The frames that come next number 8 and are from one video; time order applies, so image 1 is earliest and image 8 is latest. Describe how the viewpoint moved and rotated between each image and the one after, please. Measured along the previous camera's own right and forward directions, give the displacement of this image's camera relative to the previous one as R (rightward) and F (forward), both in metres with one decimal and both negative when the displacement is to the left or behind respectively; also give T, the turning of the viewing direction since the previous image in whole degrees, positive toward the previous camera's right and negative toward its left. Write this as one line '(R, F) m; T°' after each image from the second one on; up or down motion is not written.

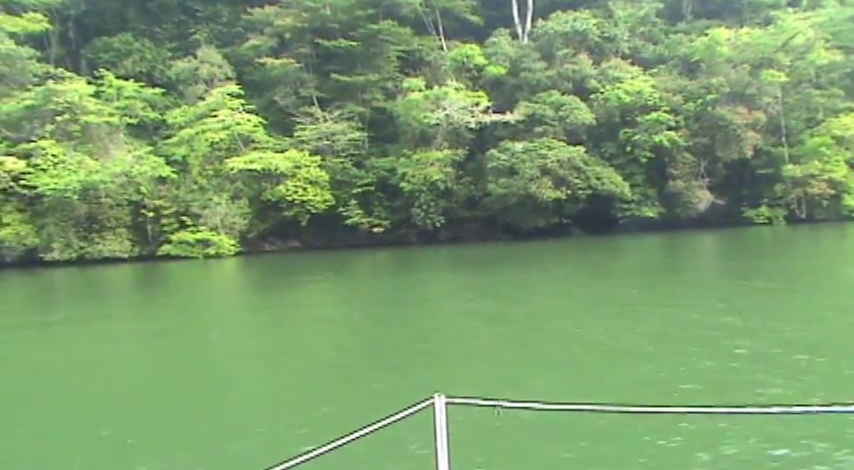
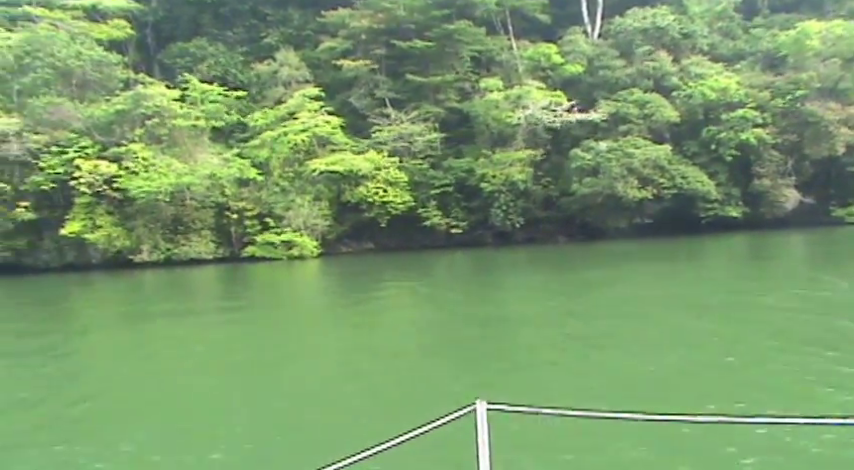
(-0.7, +0.1) m; -4°
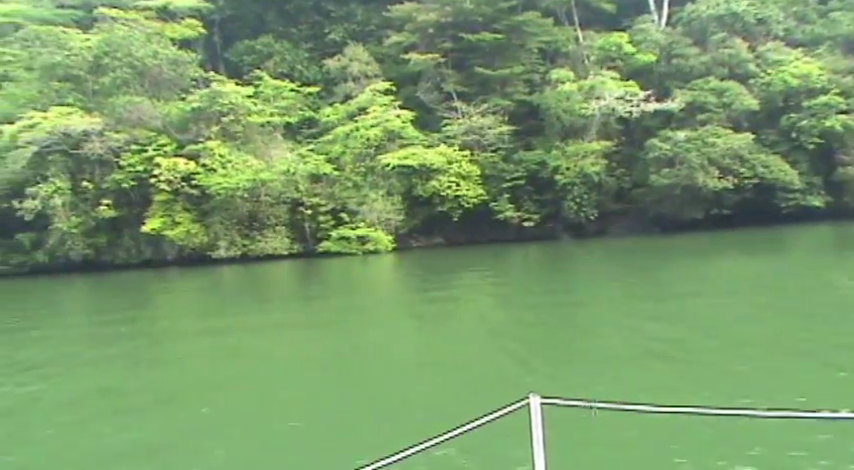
(-0.5, +0.1) m; -3°
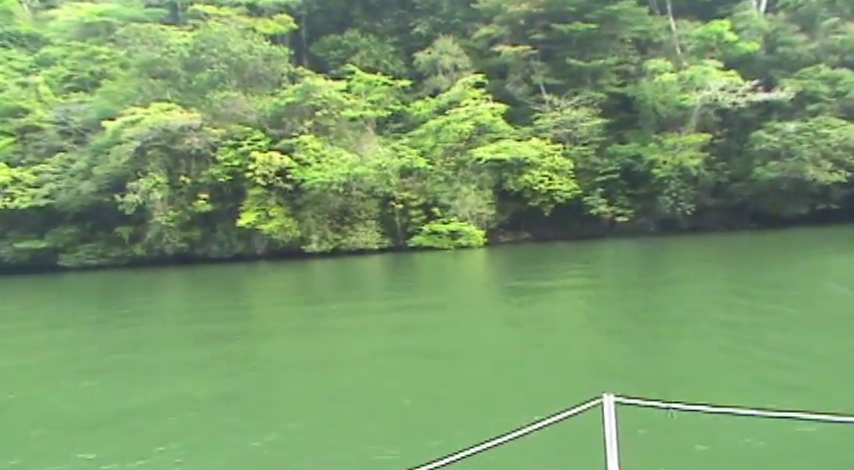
(-0.5, +0.3) m; -5°
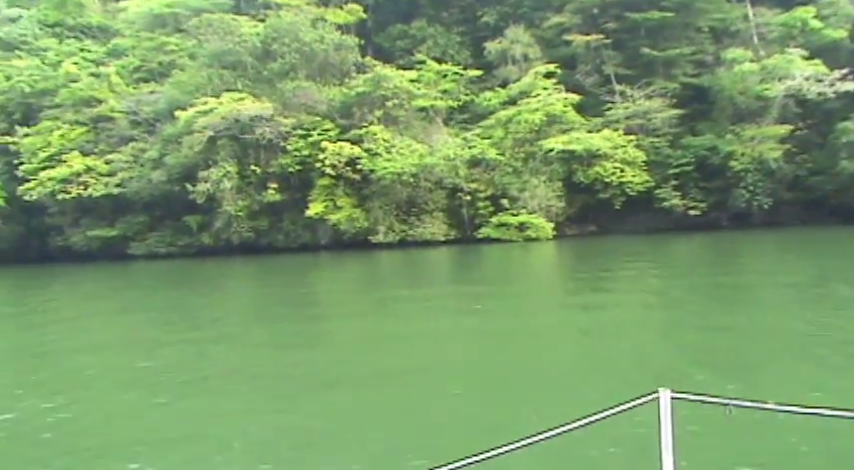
(-0.3, +0.3) m; -4°
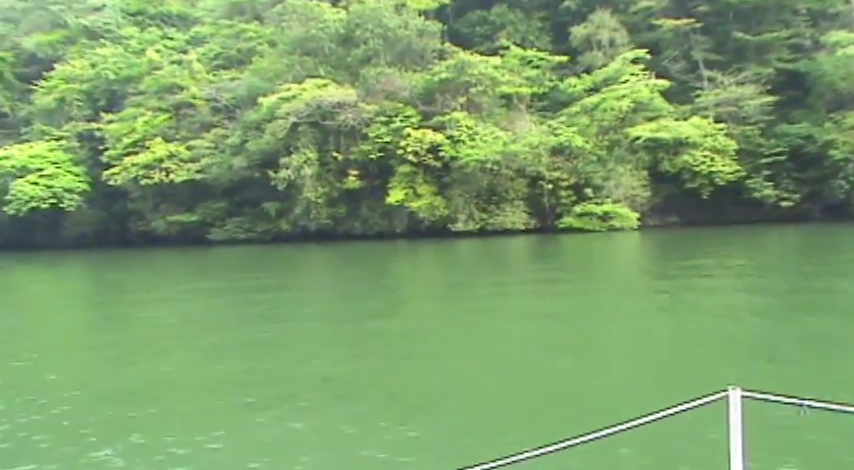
(-0.3, +0.4) m; -4°
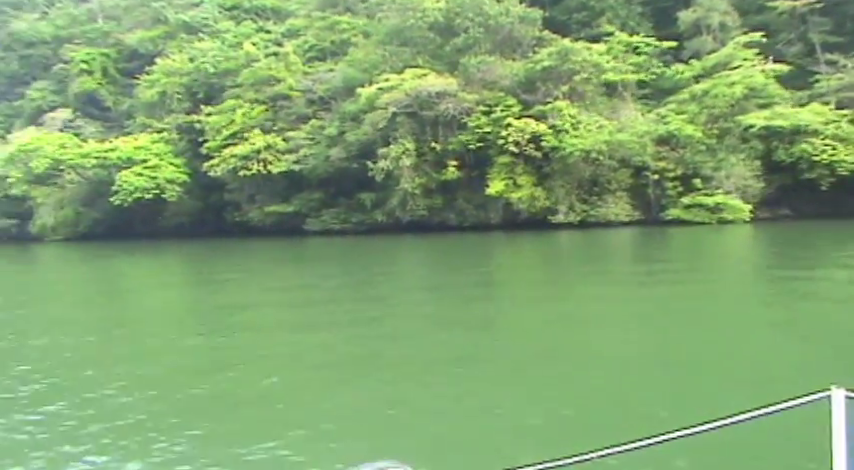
(-0.4, +0.5) m; -5°
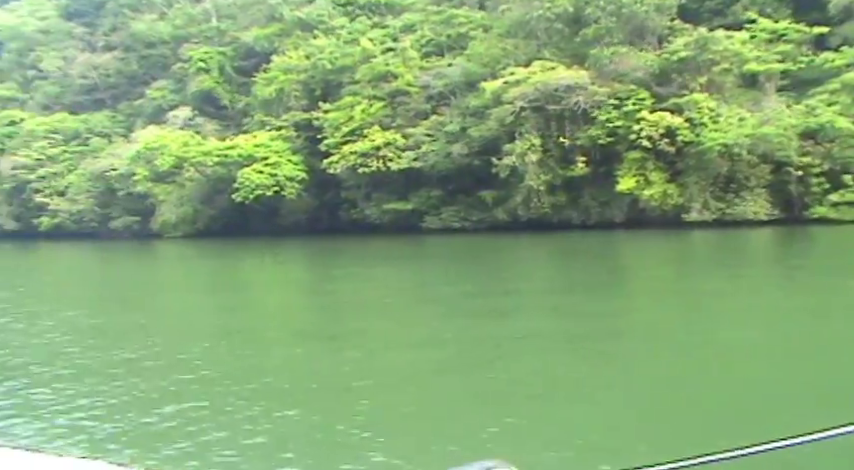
(-0.7, +0.7) m; -6°
